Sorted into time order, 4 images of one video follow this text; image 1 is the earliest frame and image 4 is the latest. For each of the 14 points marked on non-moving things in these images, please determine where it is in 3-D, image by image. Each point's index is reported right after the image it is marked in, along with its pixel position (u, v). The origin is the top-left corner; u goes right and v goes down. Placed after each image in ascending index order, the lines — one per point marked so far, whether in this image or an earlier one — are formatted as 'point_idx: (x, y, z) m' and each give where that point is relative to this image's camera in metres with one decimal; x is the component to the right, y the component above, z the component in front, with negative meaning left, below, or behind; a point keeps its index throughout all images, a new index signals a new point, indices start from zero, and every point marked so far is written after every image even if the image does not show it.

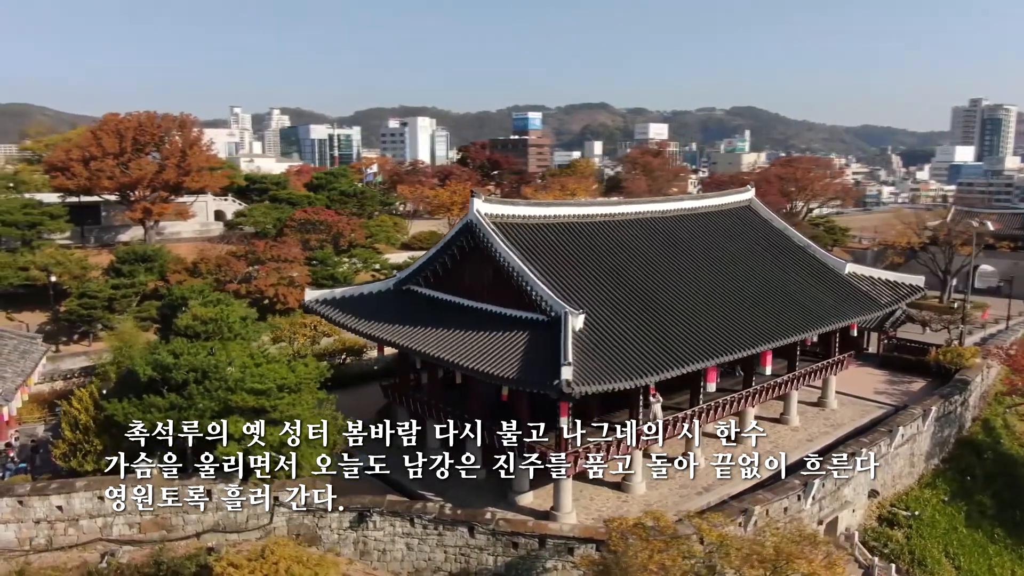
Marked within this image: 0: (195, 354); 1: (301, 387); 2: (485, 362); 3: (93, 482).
0: (-6.3, -1.3, +14.0) m
1: (-4.3, -2.0, +14.7) m
2: (-0.6, -1.5, +14.6) m
3: (-7.9, -3.6, +13.4) m
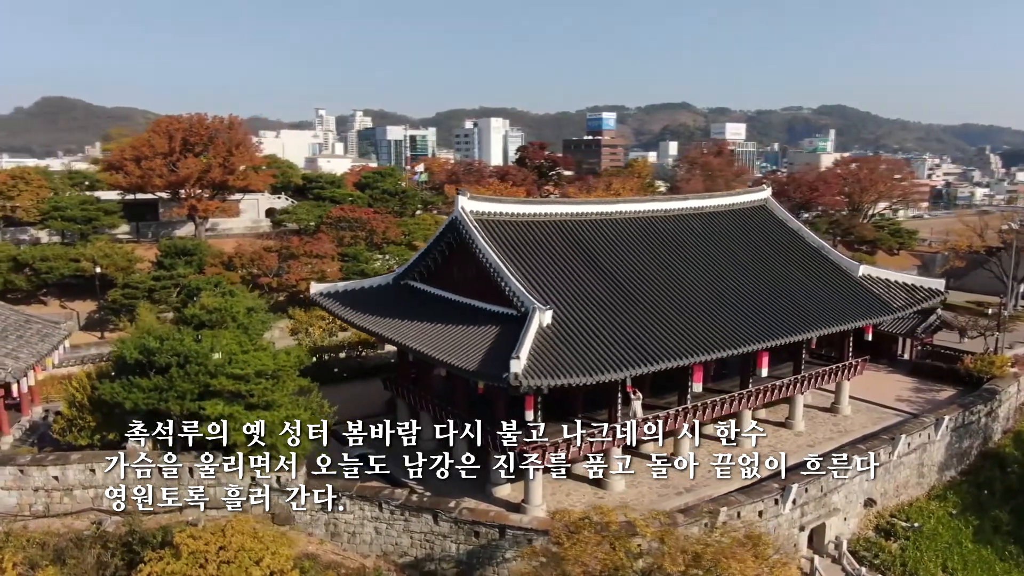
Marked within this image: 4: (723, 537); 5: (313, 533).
0: (-7.0, -1.1, +14.9) m
1: (-5.0, -1.8, +15.4) m
2: (-1.2, -1.4, +14.9) m
3: (-8.6, -3.4, +14.5) m
4: (+3.6, -4.3, +12.4) m
5: (-4.1, -5.1, +14.9) m
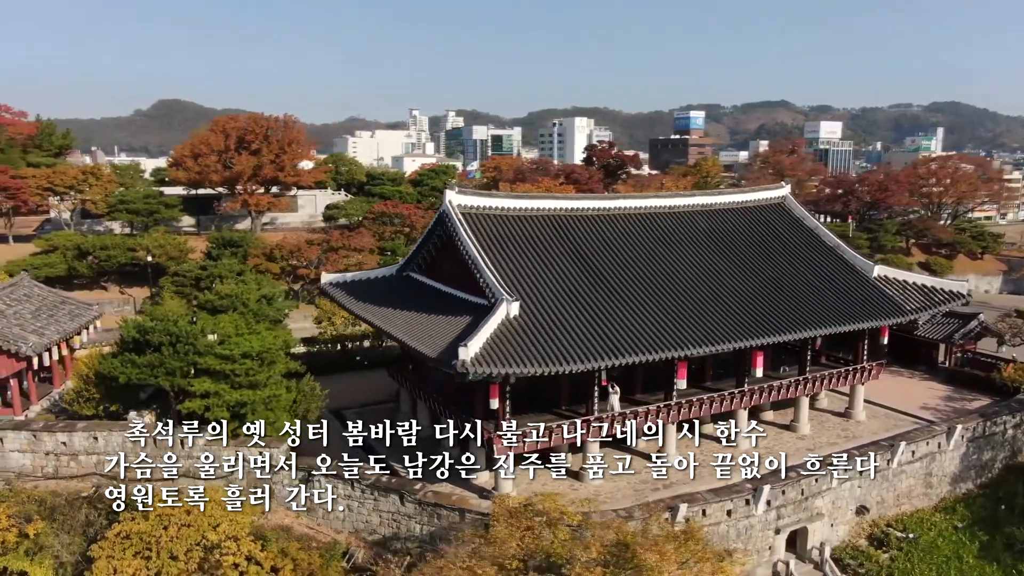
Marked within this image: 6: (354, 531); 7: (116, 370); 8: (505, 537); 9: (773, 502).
0: (-7.6, -0.8, +16.1) m
1: (-5.6, -1.6, +16.4) m
2: (-1.9, -1.2, +15.5) m
3: (-9.4, -3.0, +15.9) m
4: (+2.6, -4.2, +12.5) m
5: (-4.9, -4.8, +15.8) m
6: (-3.4, -5.2, +15.4) m
7: (-8.7, -1.8, +15.9) m
8: (-0.1, -4.1, +11.8) m
9: (+5.7, -4.7, +15.7) m
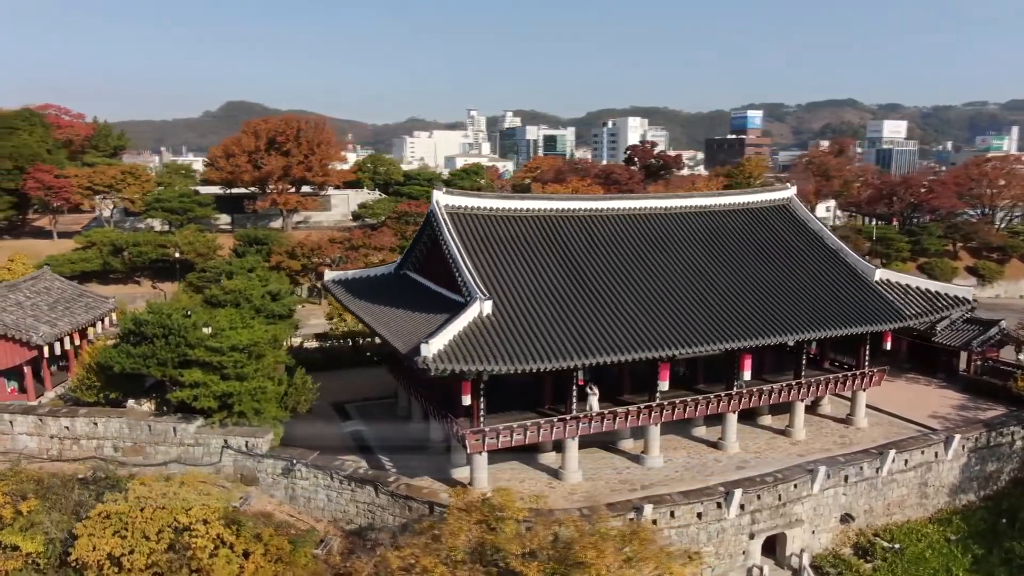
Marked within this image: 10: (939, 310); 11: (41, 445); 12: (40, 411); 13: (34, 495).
0: (-8.1, -0.6, +16.9) m
1: (-6.0, -1.5, +17.1) m
2: (-2.4, -1.1, +15.9) m
3: (-9.9, -2.9, +16.8) m
4: (+1.8, -4.2, +12.6) m
5: (-5.5, -4.7, +16.4) m
6: (-4.0, -5.2, +15.9) m
7: (-9.3, -1.7, +16.8) m
8: (-0.9, -4.1, +12.1) m
9: (+5.1, -4.7, +15.5) m
10: (+11.7, -0.6, +19.5) m
11: (-11.1, -3.7, +17.0) m
12: (-11.2, -2.9, +16.9) m
13: (-9.7, -4.2, +14.5) m
